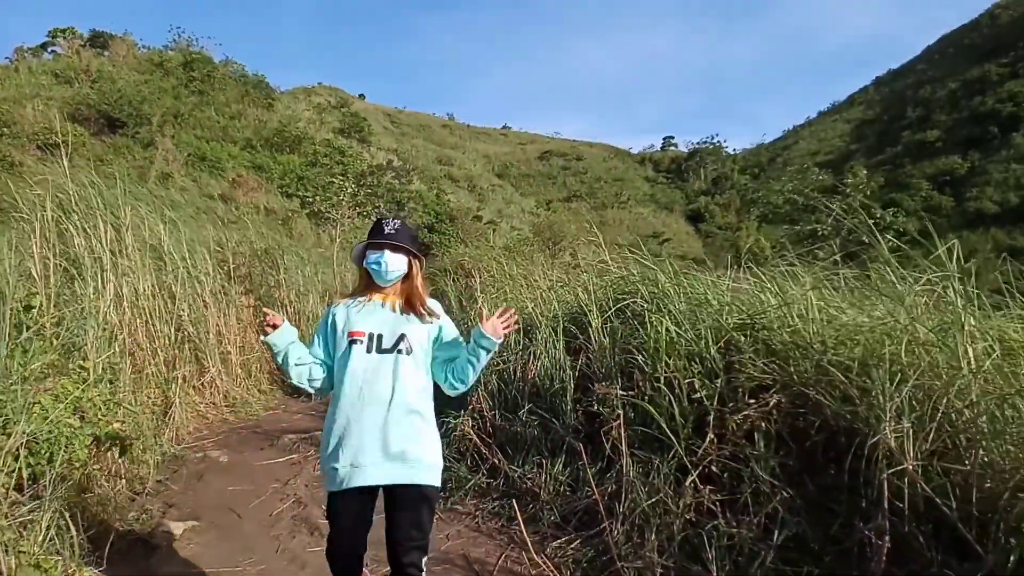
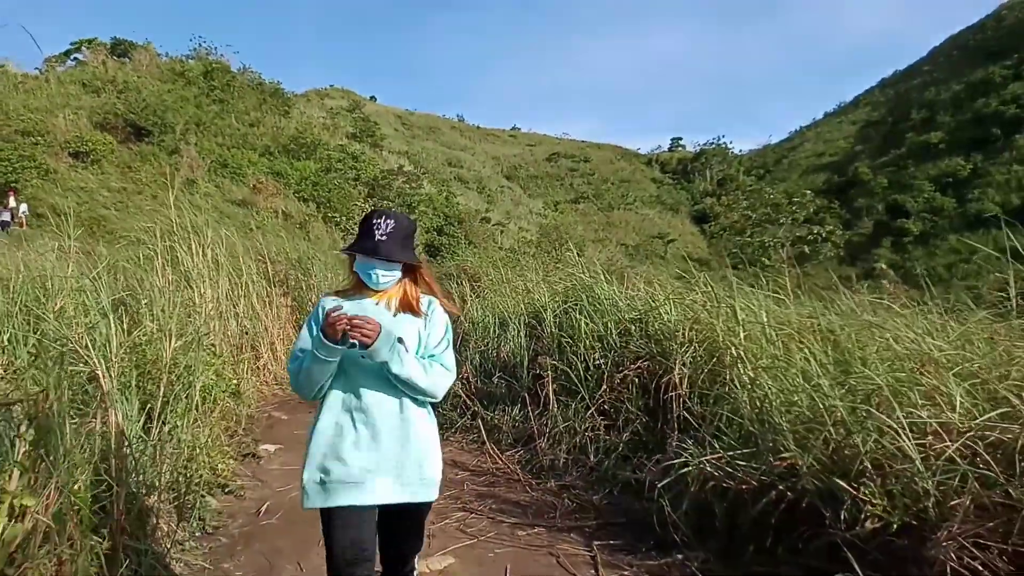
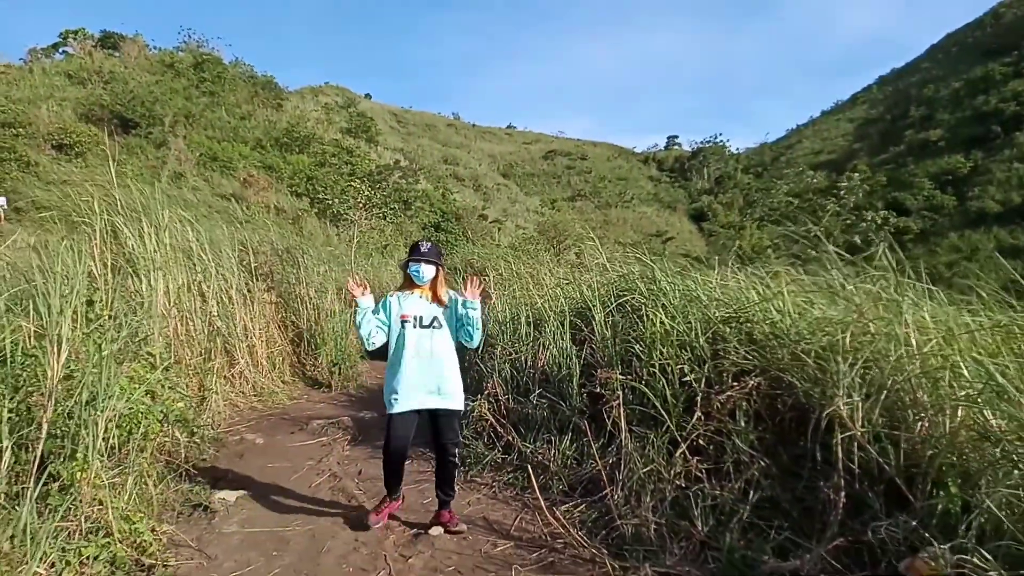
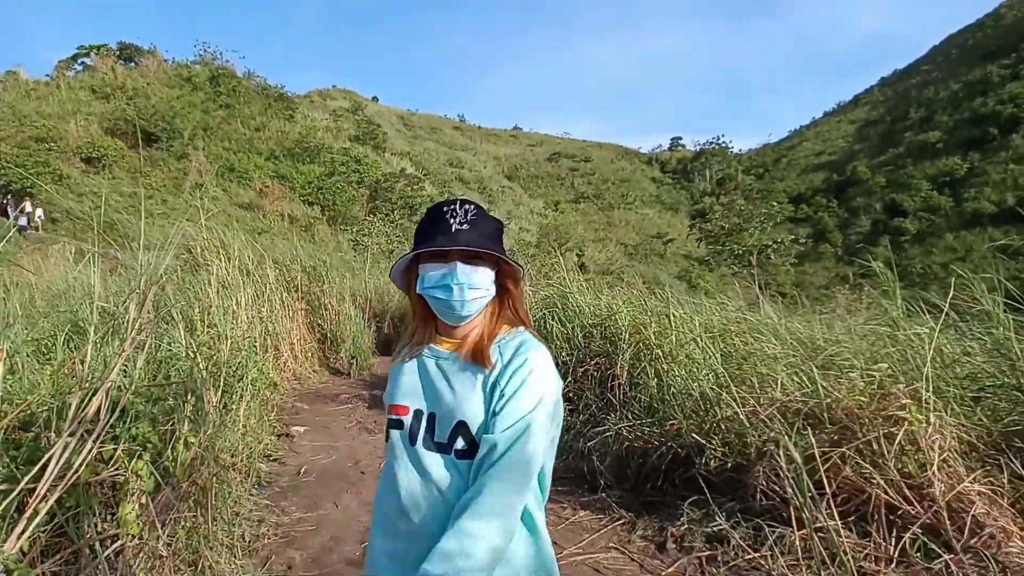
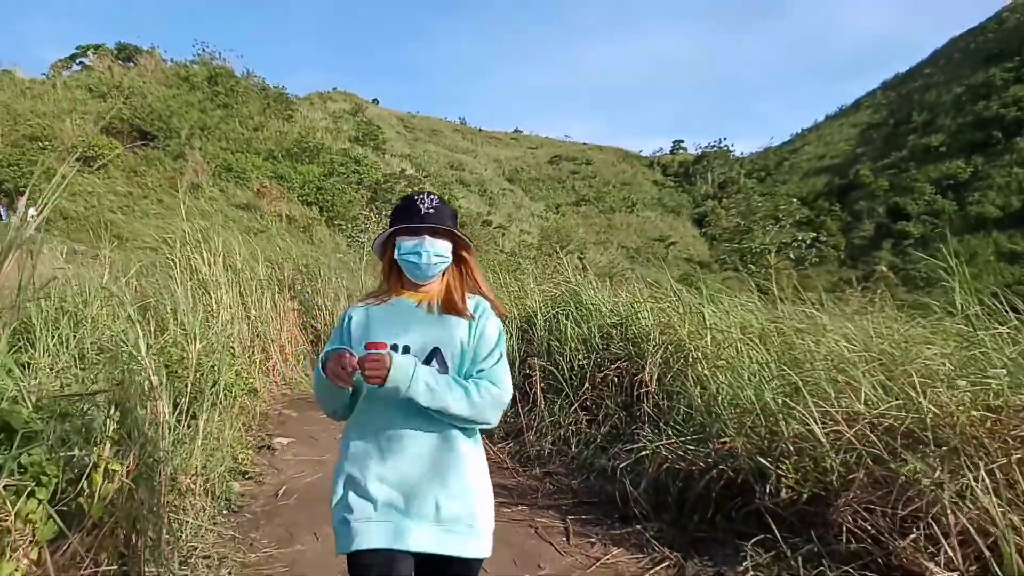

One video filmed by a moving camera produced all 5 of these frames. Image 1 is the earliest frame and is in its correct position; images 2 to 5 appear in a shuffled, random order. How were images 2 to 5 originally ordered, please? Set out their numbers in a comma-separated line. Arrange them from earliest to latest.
3, 2, 5, 4
